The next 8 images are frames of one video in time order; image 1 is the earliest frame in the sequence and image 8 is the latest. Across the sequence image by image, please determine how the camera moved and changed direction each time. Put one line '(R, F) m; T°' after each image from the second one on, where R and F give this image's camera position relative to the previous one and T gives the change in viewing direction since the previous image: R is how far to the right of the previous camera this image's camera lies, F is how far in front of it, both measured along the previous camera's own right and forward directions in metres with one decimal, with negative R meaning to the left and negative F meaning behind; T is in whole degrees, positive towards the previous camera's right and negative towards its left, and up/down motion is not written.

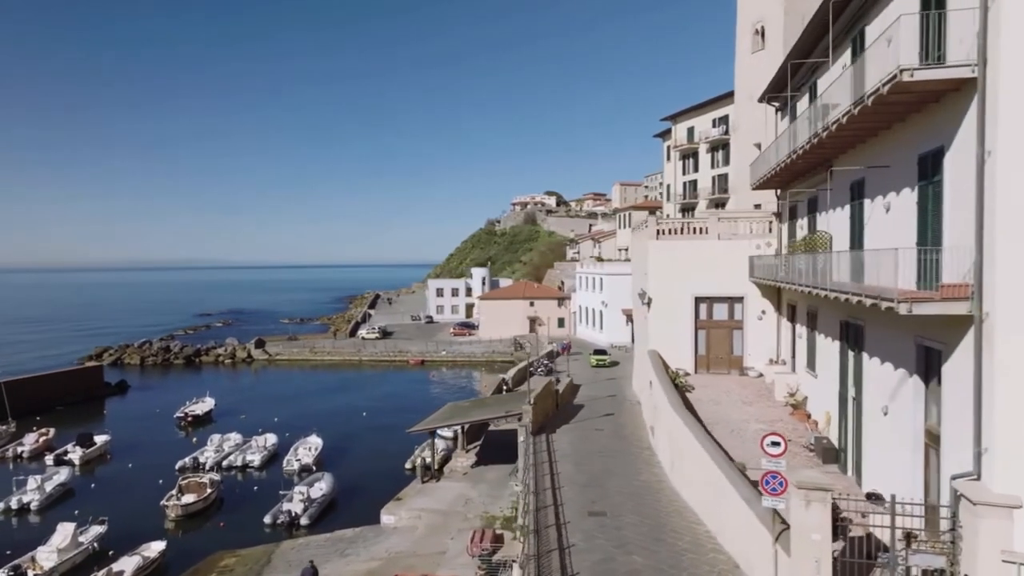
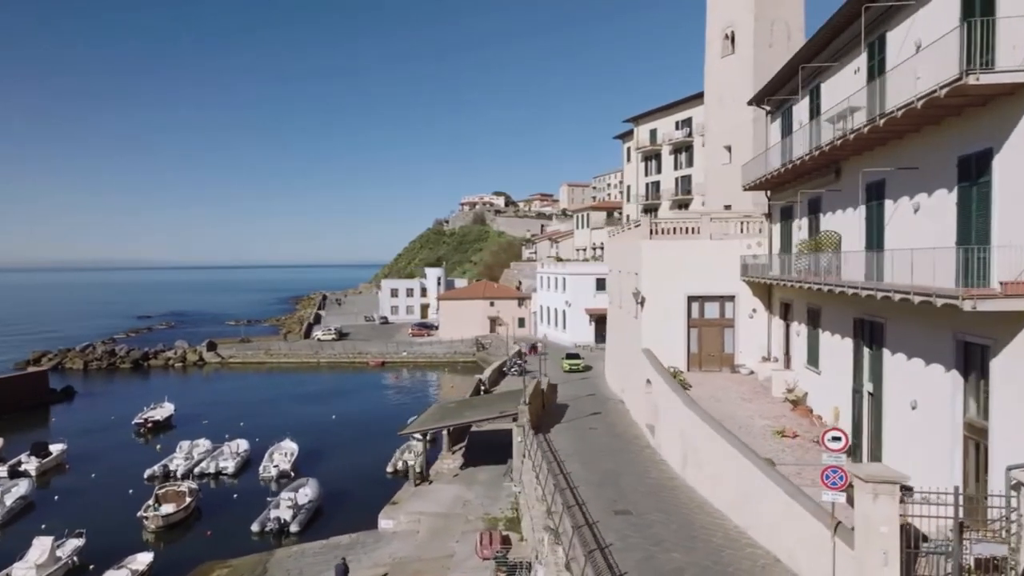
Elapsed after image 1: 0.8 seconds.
(-1.9, +0.2) m; +5°
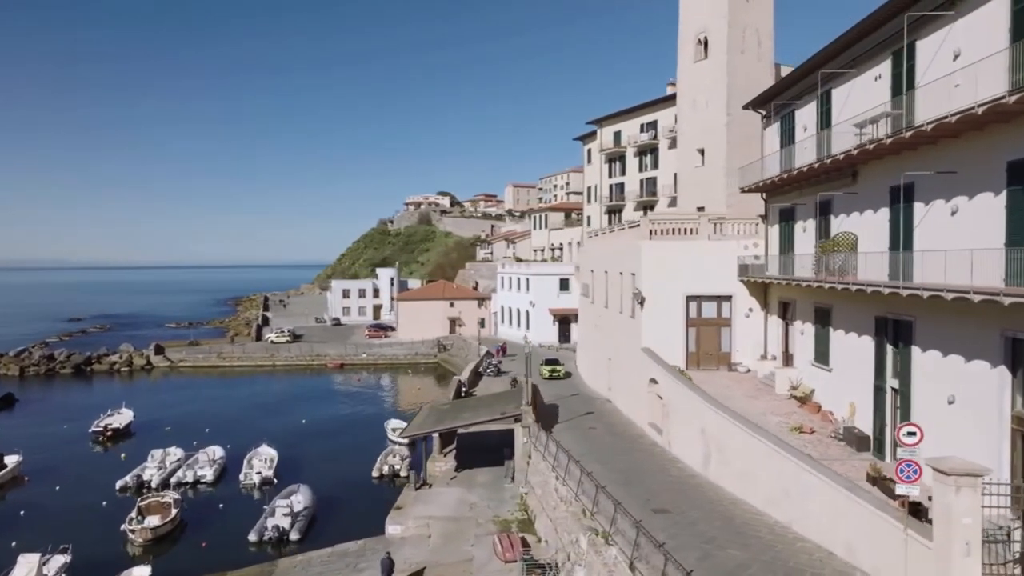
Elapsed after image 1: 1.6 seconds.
(-2.4, +0.3) m; +5°
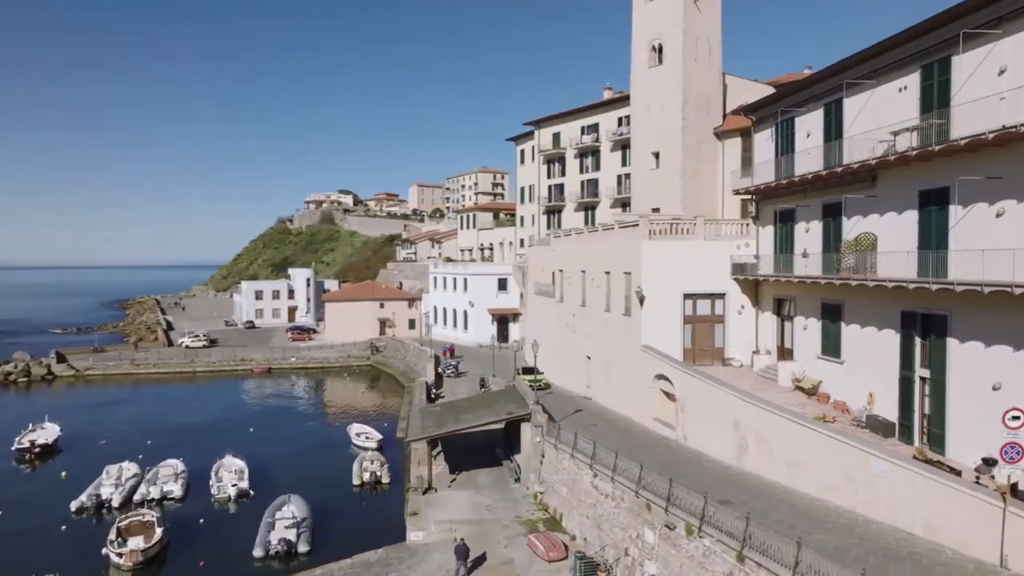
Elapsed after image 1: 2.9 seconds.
(-4.2, +0.4) m; +8°
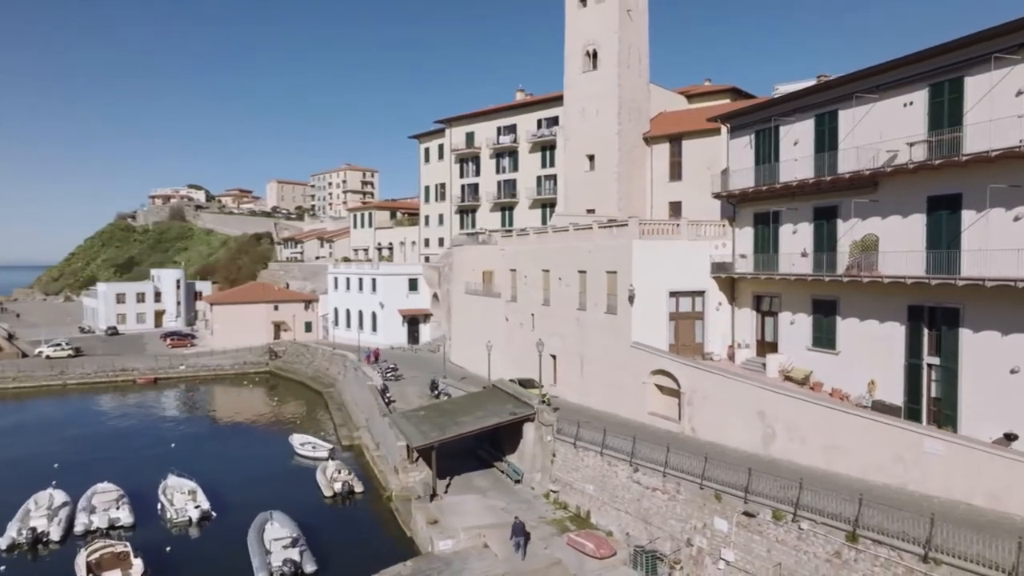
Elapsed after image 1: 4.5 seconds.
(-5.5, +0.9) m; +12°
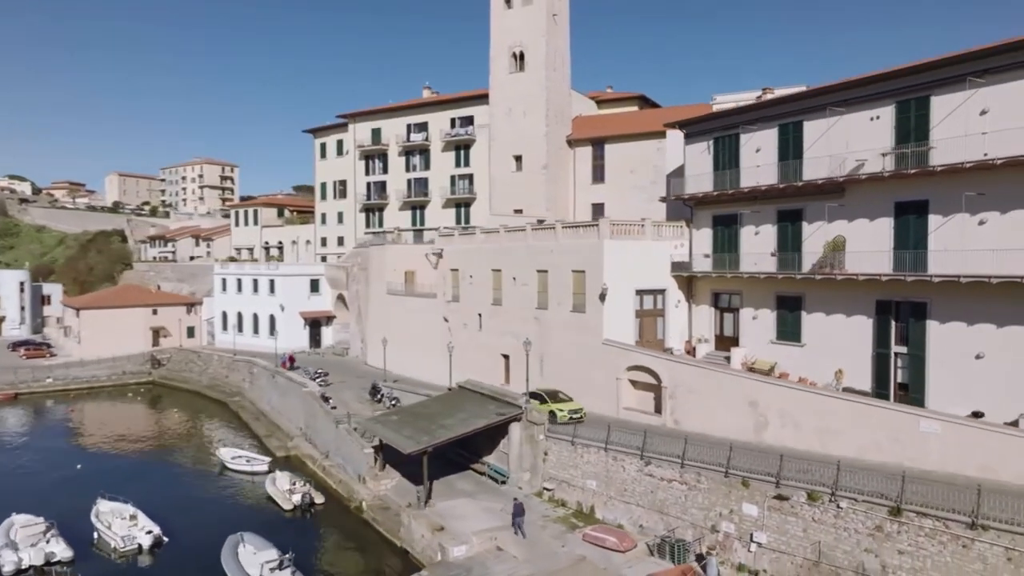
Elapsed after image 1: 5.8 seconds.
(-4.8, +0.7) m; +12°
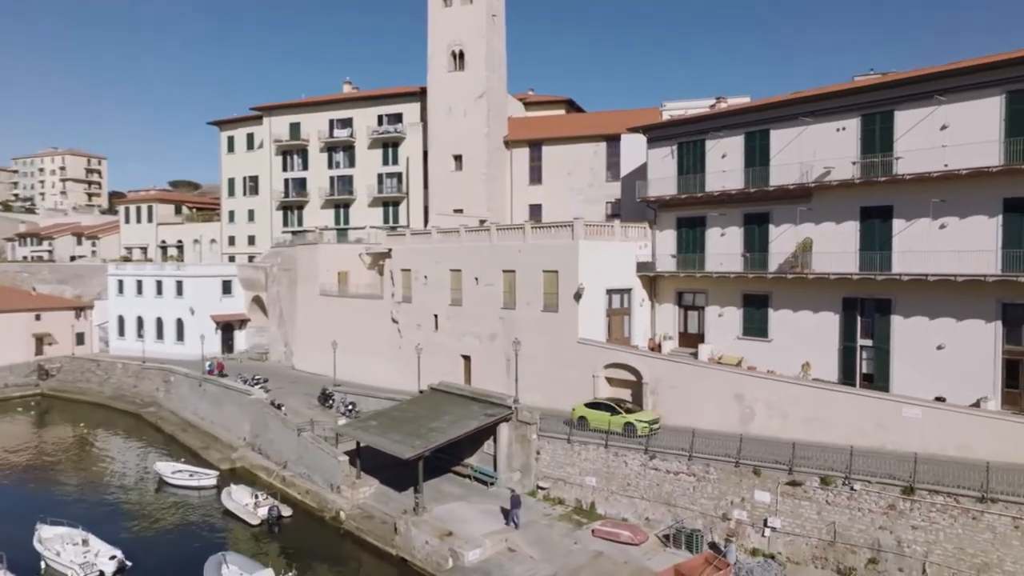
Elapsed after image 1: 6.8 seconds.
(-4.0, +0.4) m; +10°
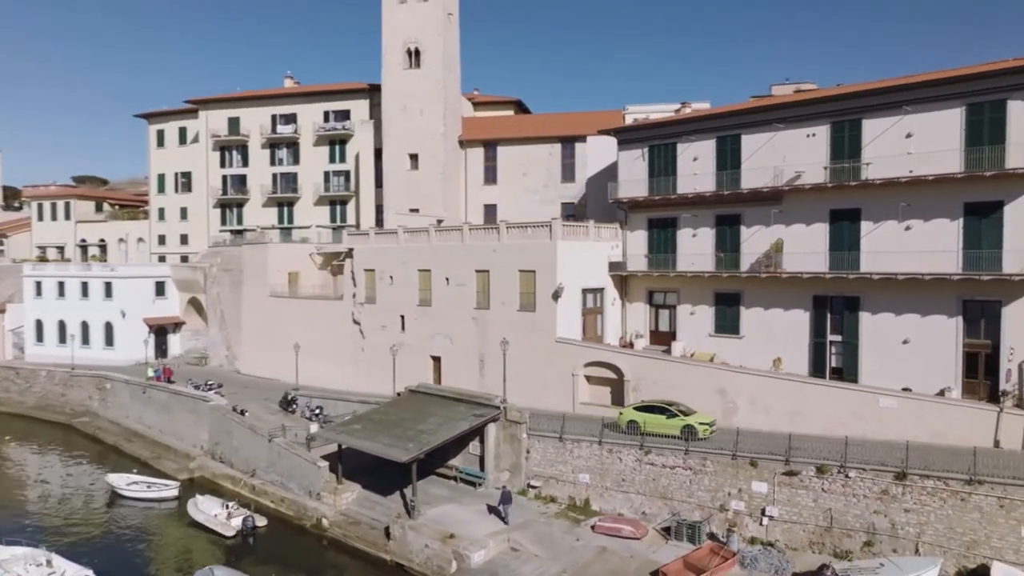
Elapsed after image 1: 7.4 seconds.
(-2.5, +0.1) m; +7°
